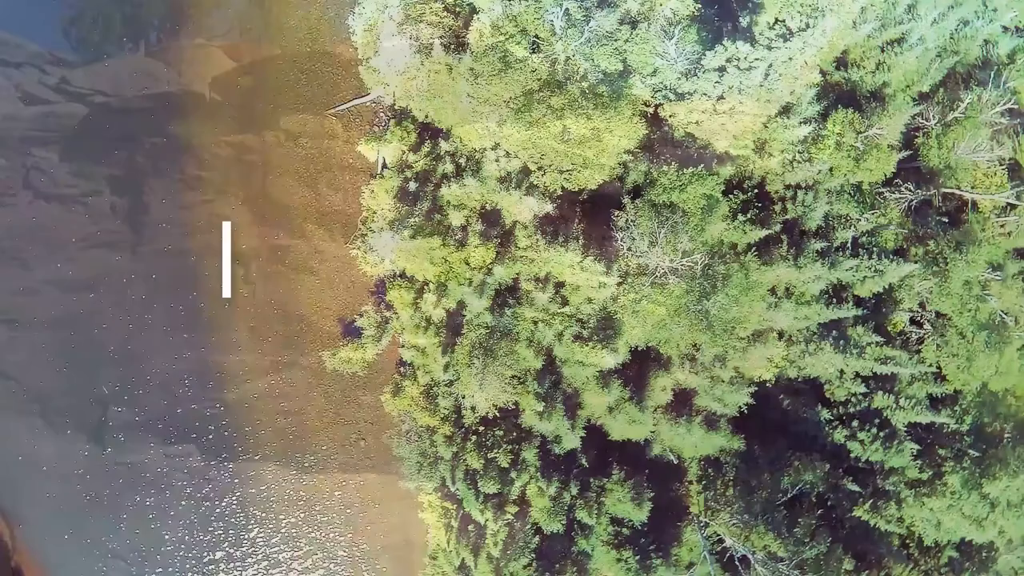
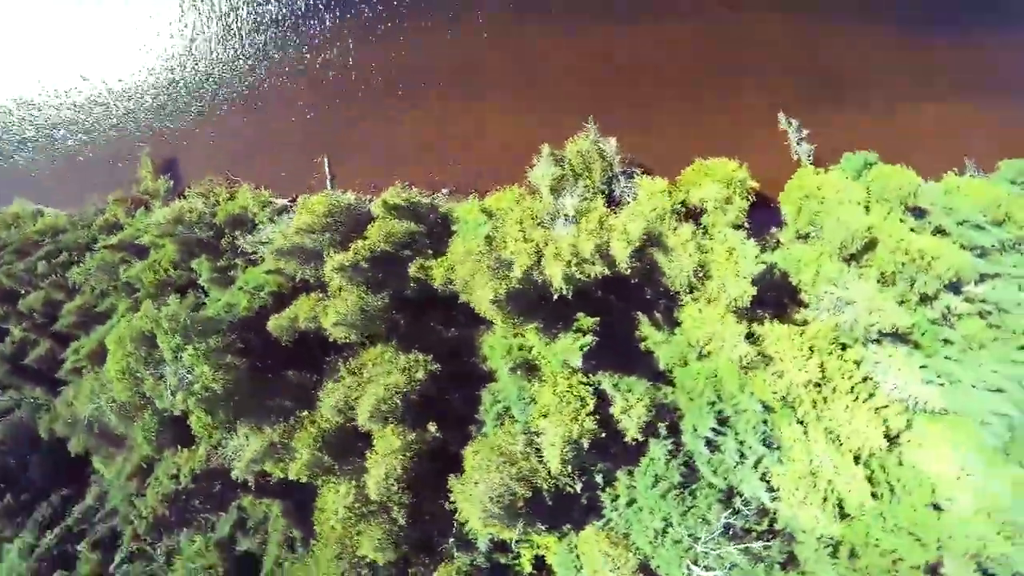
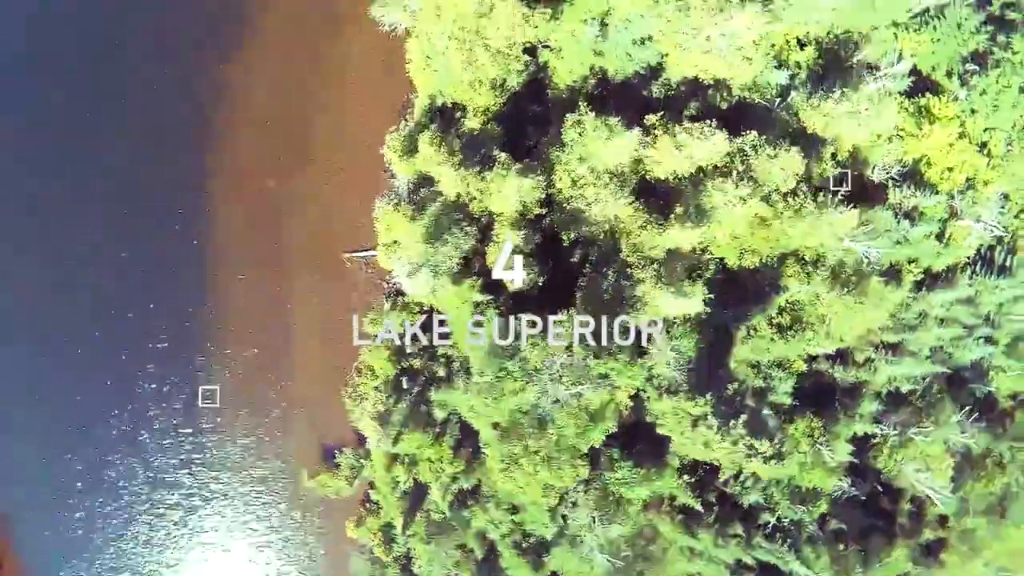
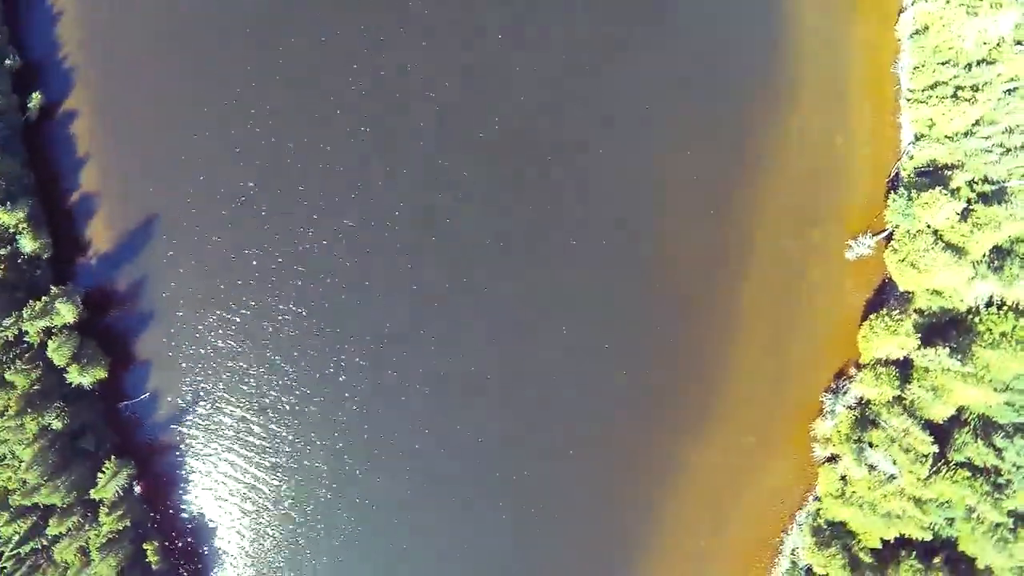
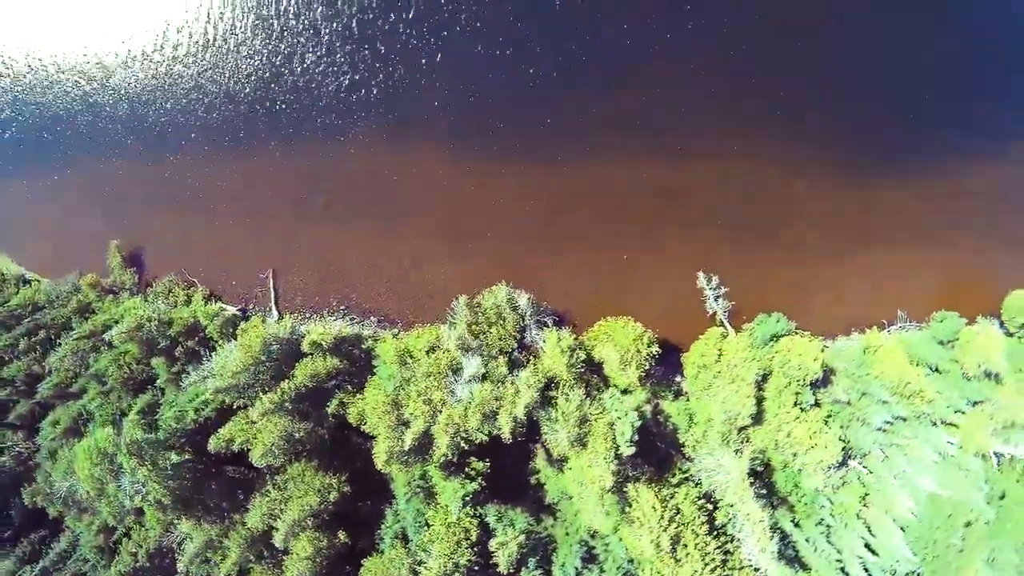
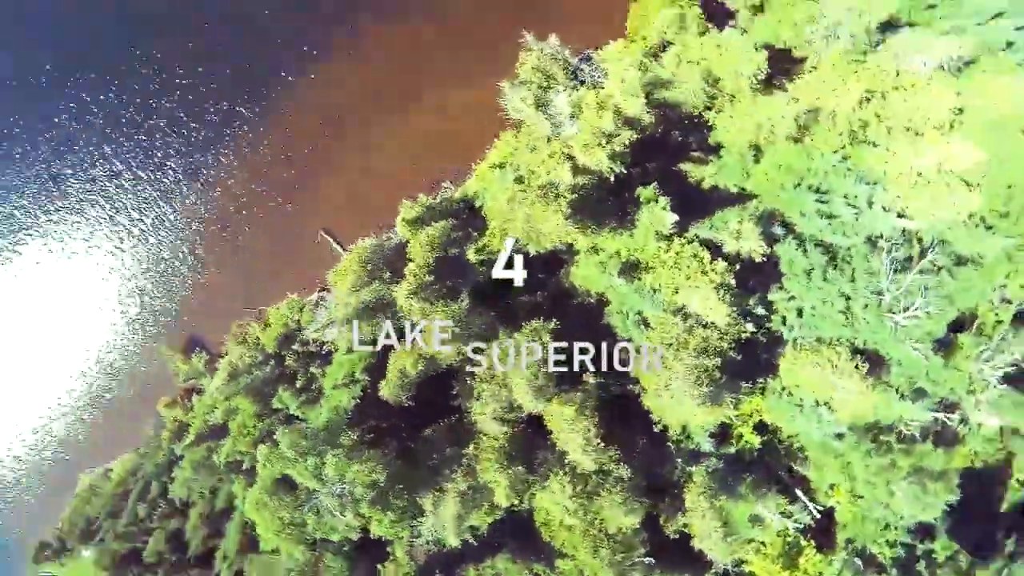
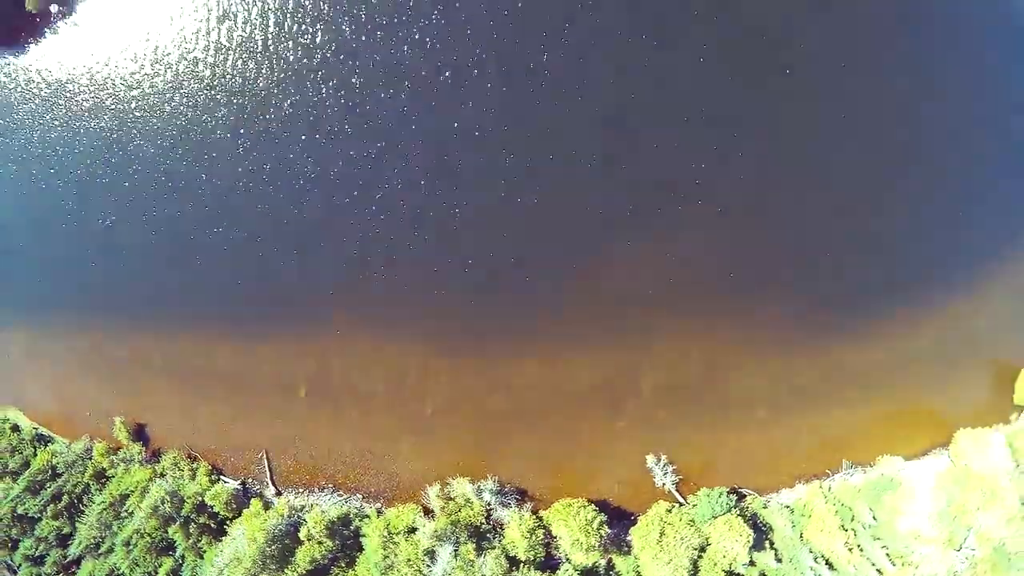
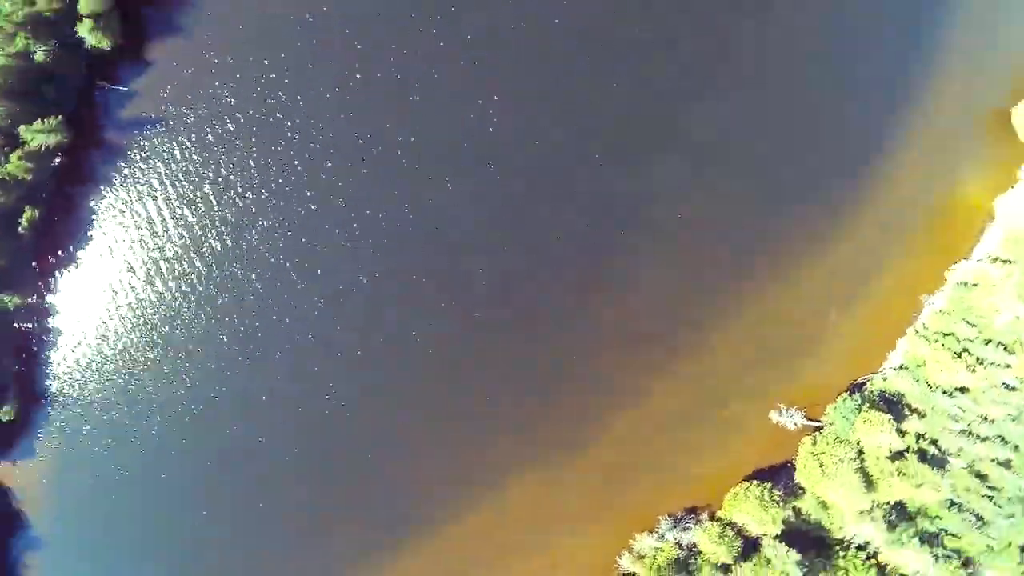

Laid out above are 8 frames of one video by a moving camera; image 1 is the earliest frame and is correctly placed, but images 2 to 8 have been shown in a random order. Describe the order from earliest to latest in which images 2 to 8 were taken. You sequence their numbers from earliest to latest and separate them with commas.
3, 6, 2, 5, 7, 8, 4
